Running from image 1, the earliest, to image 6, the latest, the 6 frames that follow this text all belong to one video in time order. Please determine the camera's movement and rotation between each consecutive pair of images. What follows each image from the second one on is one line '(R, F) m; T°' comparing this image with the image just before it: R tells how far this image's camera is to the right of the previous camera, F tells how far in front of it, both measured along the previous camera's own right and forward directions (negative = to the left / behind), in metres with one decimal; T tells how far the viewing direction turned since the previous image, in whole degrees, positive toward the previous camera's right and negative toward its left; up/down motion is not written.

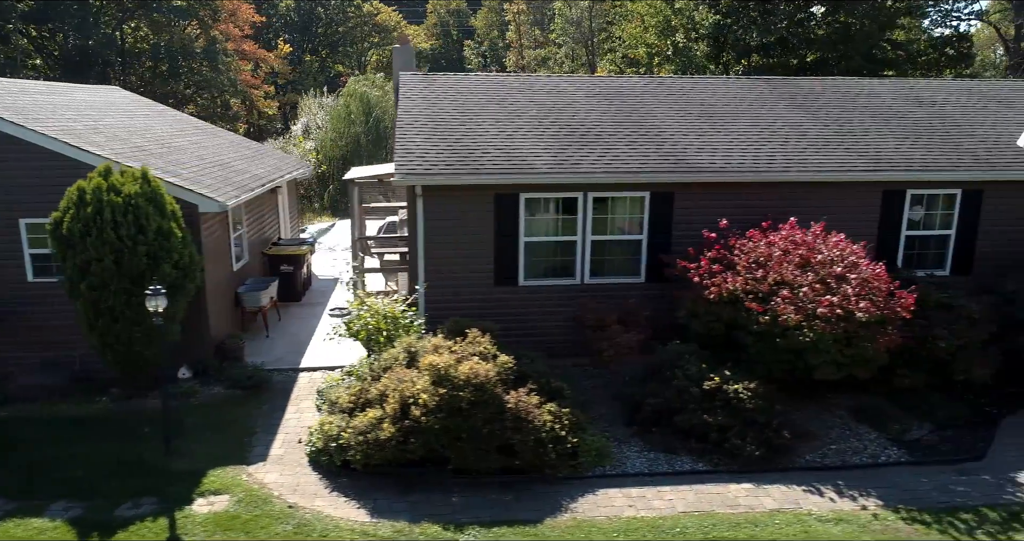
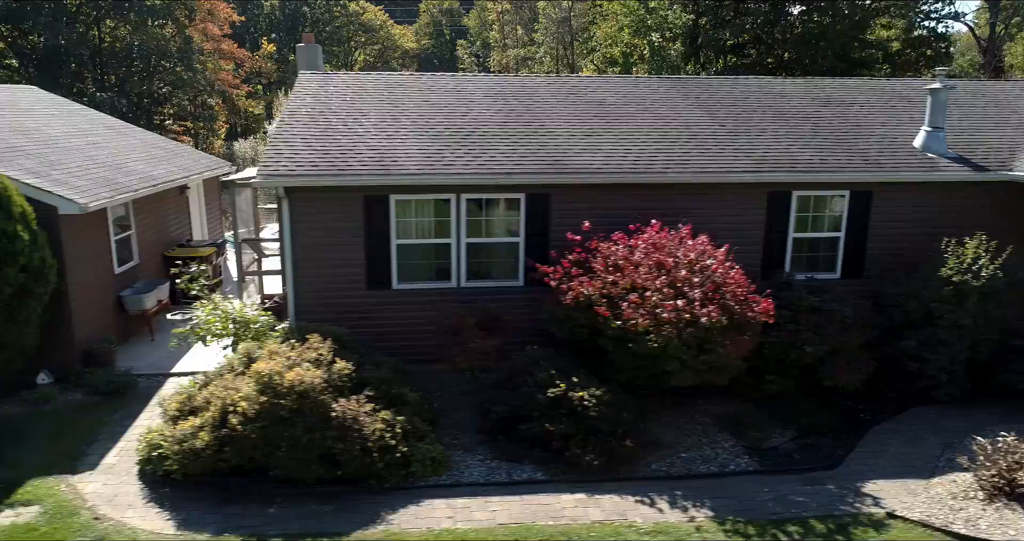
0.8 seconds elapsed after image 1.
(+1.7, +0.2) m; 0°
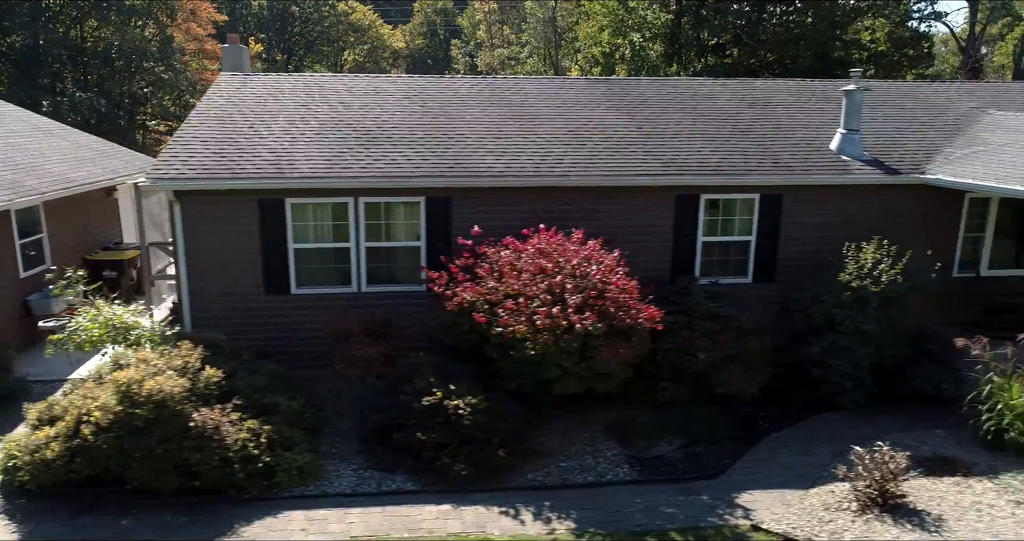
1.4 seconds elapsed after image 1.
(+1.3, +0.1) m; 0°
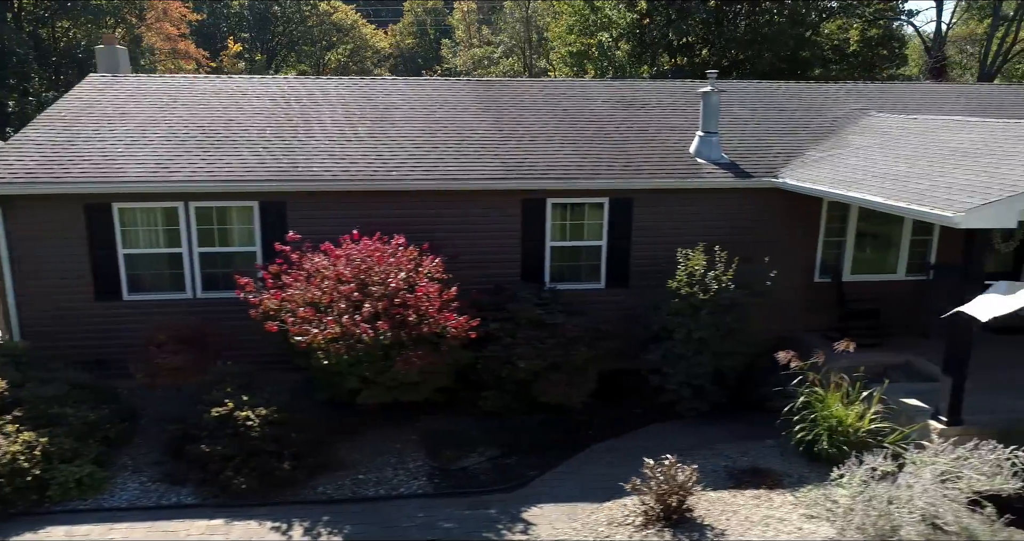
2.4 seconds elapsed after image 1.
(+2.1, +0.2) m; 0°
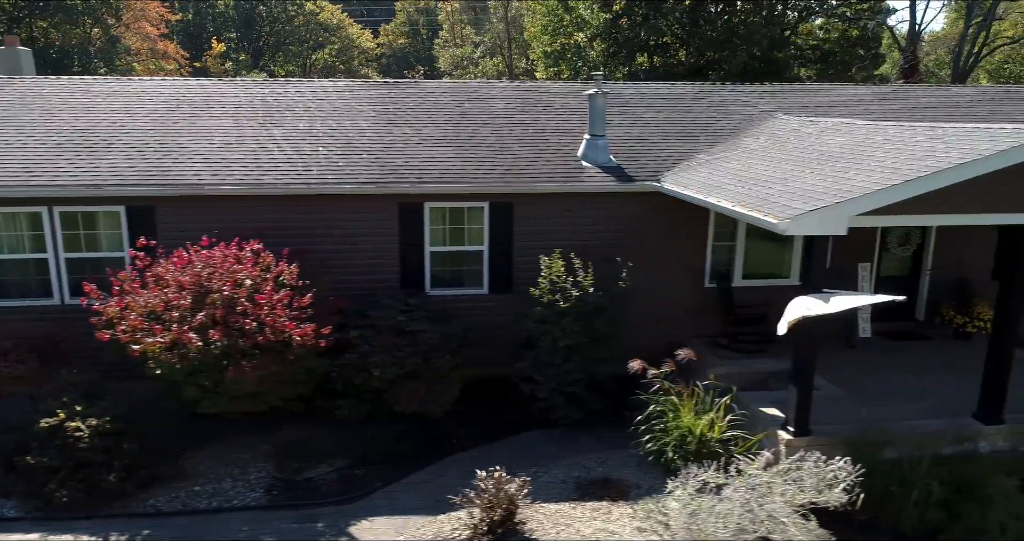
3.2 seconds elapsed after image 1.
(+1.6, +0.2) m; 0°
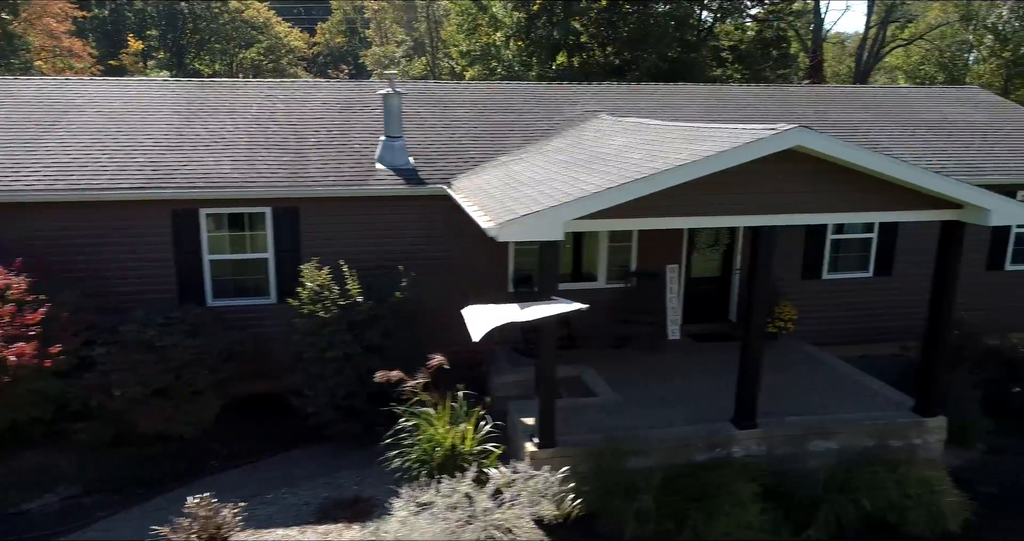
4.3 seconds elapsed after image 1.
(+2.1, +0.3) m; +4°
